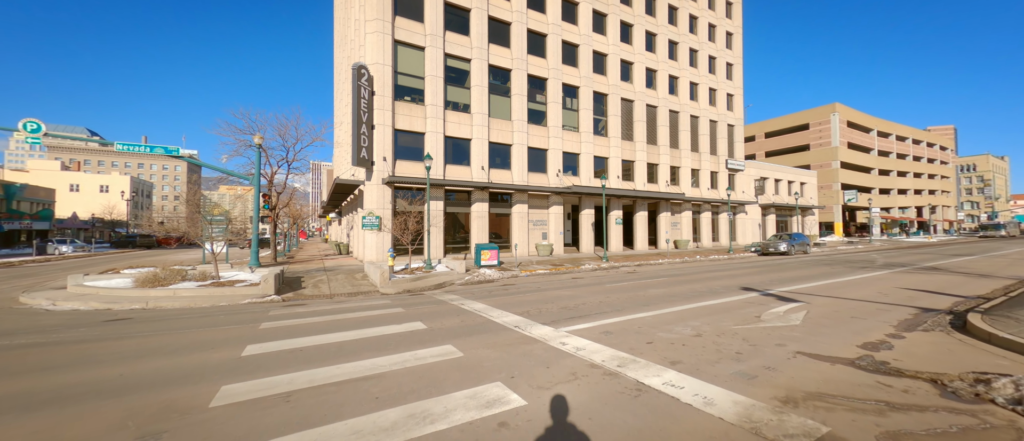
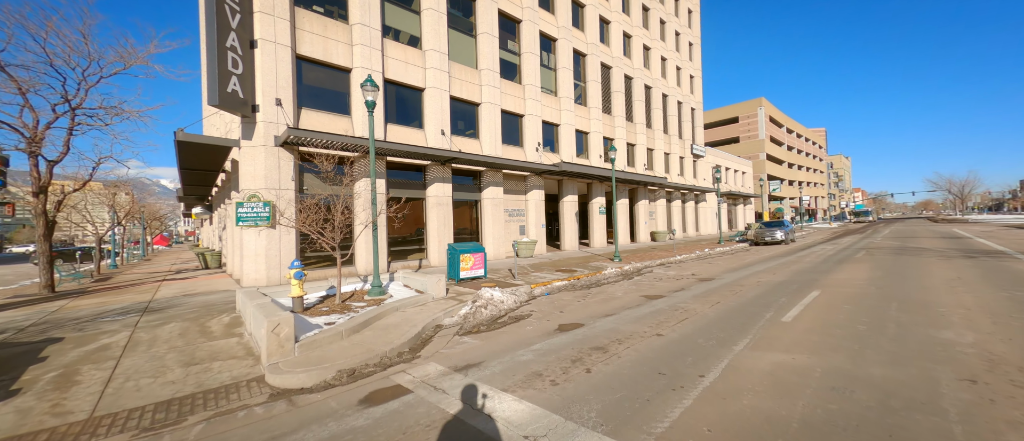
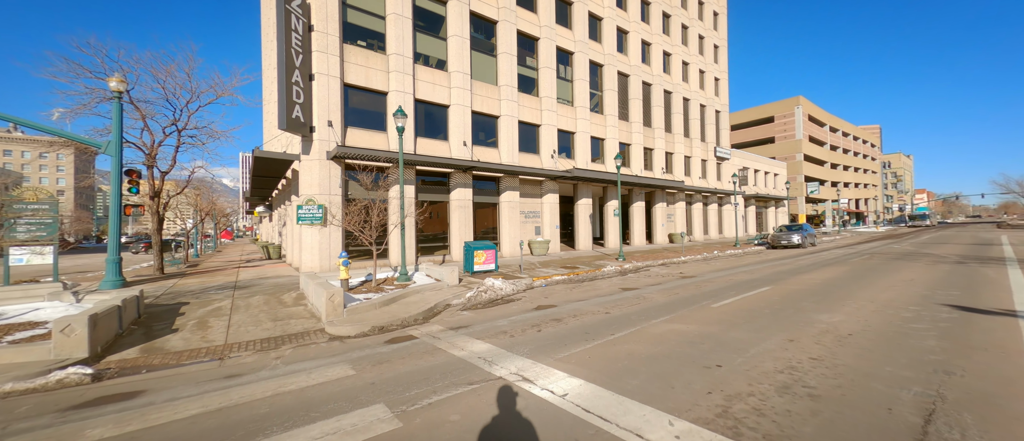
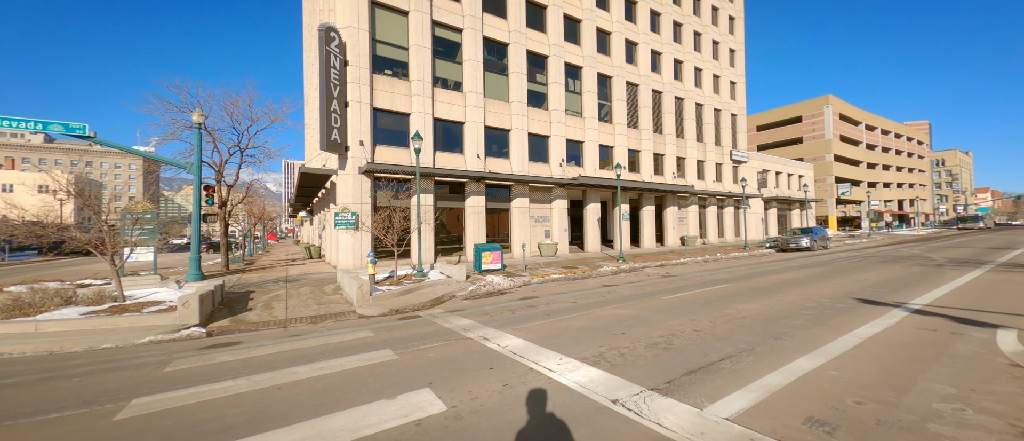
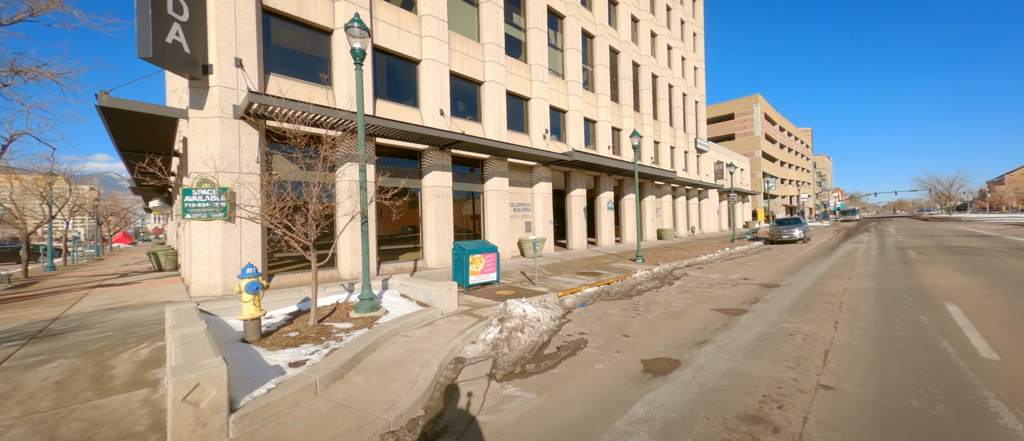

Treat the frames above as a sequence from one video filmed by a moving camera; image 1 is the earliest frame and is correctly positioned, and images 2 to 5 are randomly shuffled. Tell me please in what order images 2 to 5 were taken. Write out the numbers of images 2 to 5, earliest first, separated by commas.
4, 3, 2, 5
